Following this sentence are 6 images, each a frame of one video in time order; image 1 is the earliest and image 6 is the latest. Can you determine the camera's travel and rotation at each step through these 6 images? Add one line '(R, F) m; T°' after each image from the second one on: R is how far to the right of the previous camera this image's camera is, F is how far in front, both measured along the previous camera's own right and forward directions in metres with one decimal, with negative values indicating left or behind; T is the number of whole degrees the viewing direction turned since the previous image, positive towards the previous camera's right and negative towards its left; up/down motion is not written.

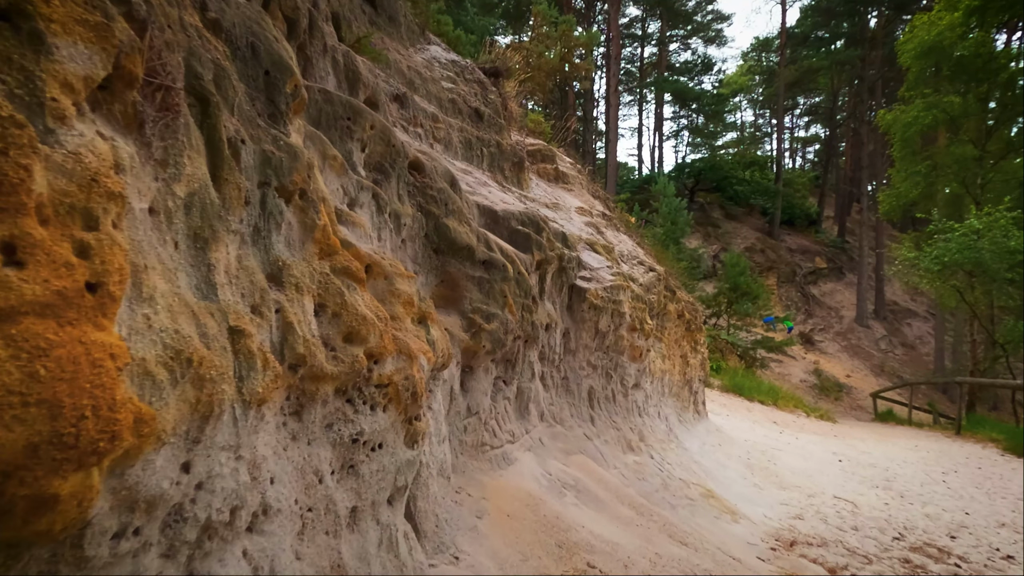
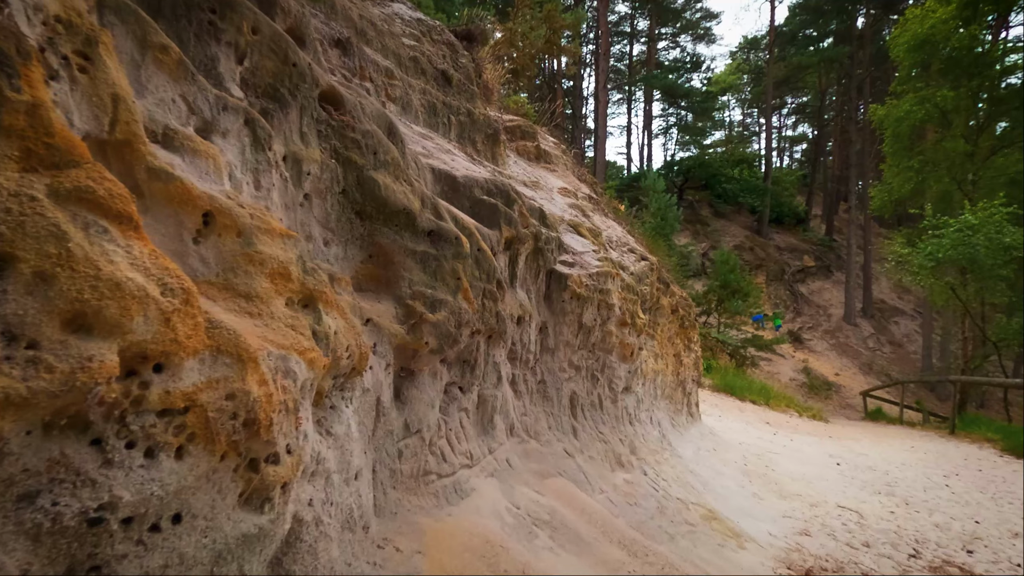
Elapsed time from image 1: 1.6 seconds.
(+0.1, +0.5) m; +1°
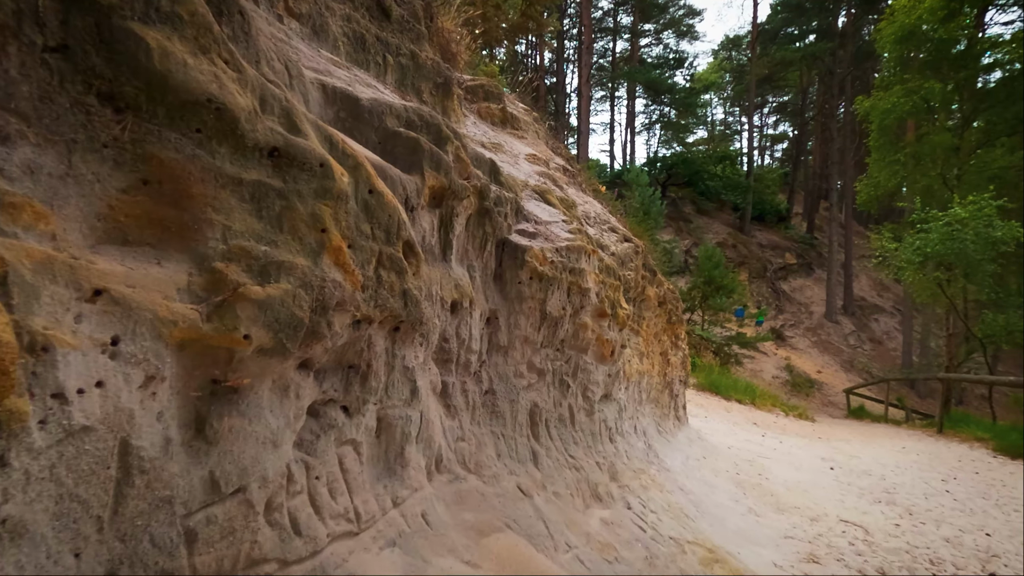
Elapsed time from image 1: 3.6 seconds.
(+0.1, +0.6) m; +2°
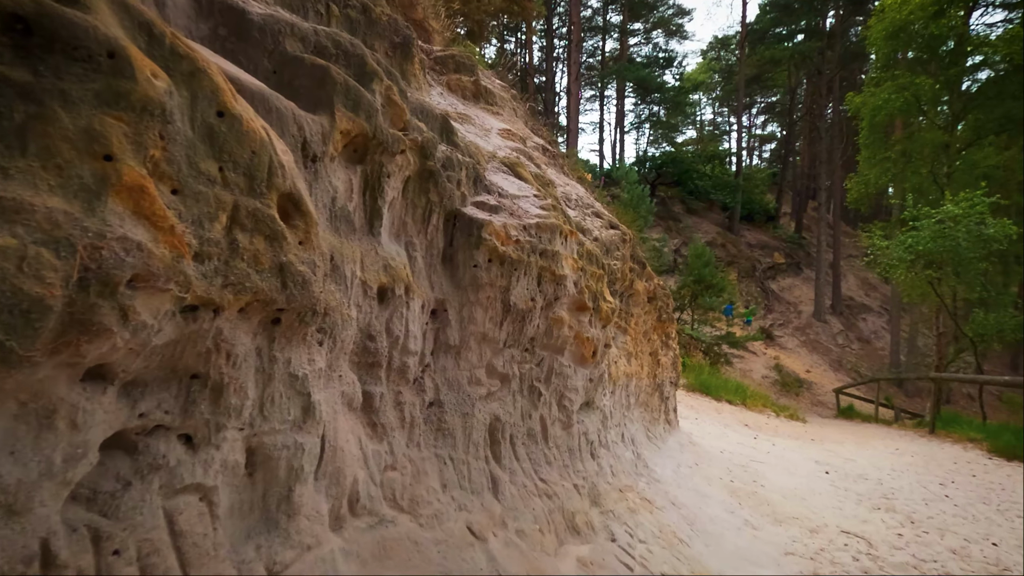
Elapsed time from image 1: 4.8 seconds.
(+0.1, +0.4) m; +1°
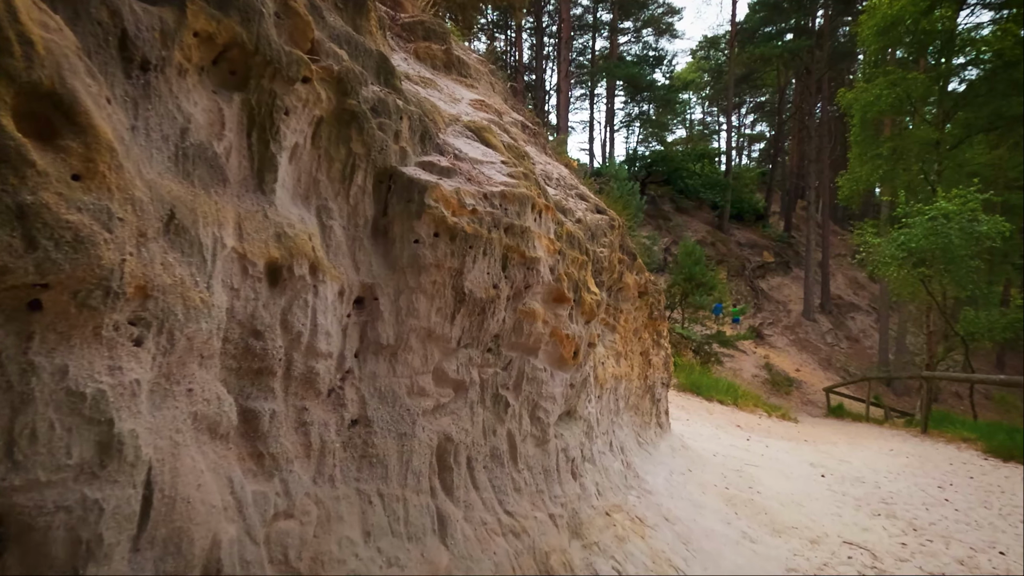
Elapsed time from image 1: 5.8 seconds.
(+0.1, +0.3) m; +1°
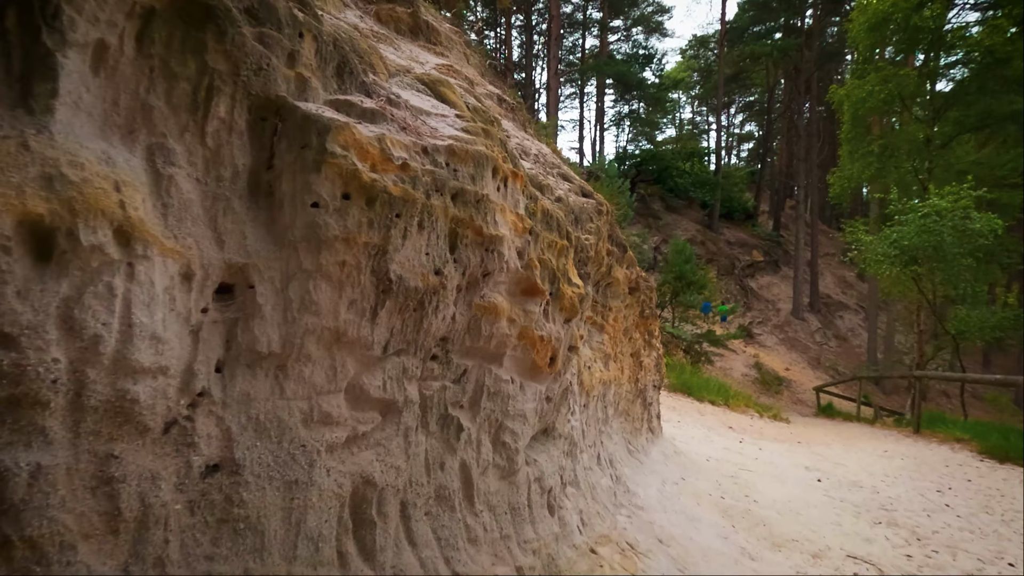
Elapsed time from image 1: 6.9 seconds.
(+0.1, +0.3) m; +1°
